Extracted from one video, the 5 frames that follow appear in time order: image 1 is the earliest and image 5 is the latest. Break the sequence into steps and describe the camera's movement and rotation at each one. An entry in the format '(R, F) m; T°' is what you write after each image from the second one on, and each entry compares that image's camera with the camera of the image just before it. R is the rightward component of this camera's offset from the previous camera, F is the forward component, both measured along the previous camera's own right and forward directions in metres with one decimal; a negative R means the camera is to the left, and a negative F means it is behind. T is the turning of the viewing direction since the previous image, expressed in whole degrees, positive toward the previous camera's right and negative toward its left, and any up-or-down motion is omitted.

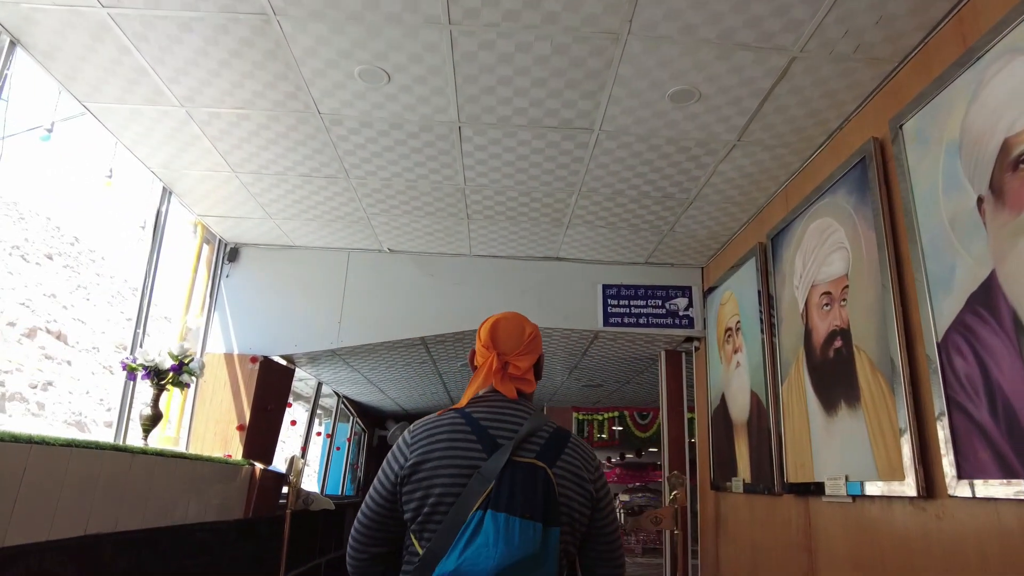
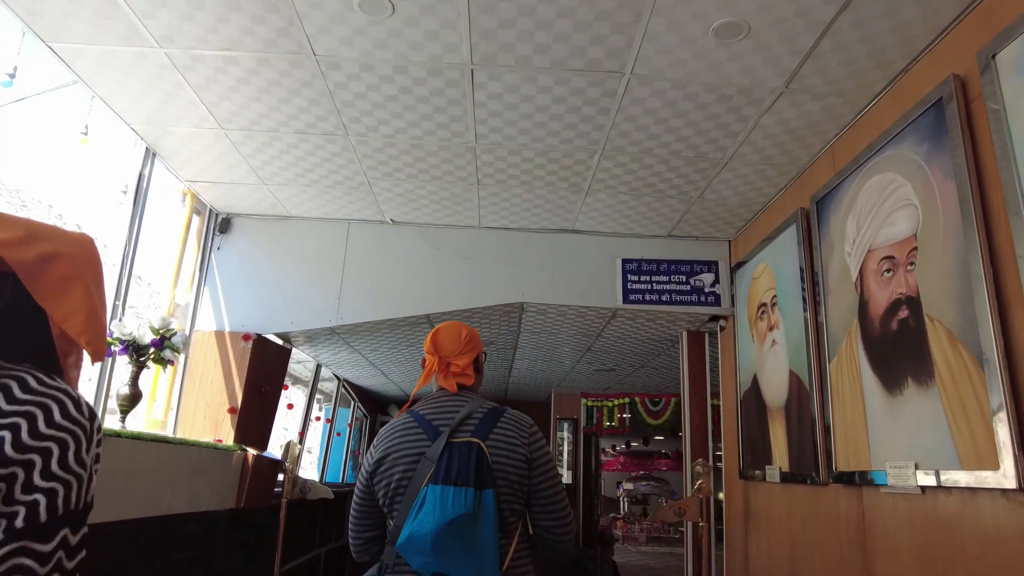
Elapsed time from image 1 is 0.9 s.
(-0.1, +0.3) m; 0°
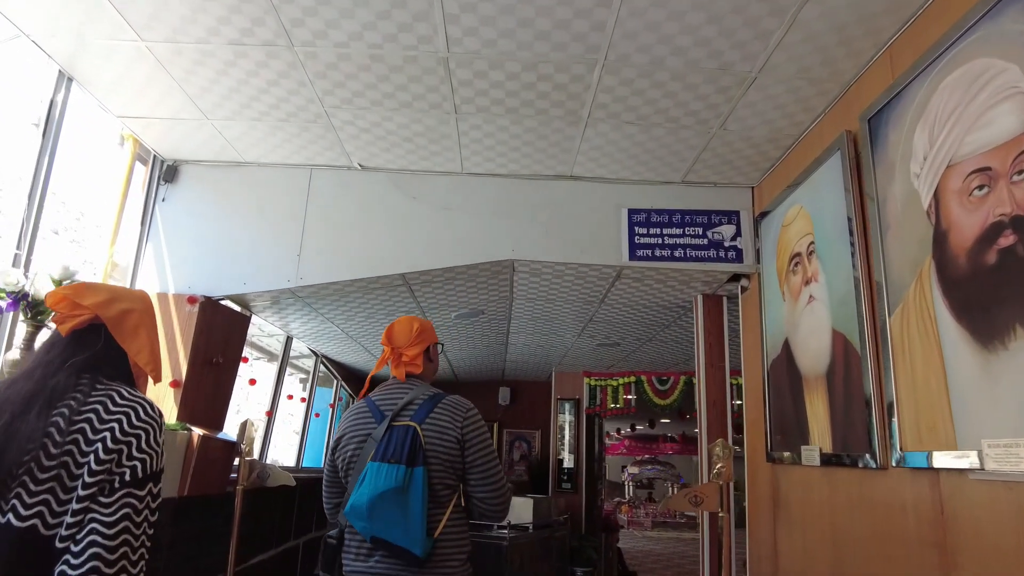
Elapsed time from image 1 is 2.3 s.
(+0.1, +0.5) m; 0°
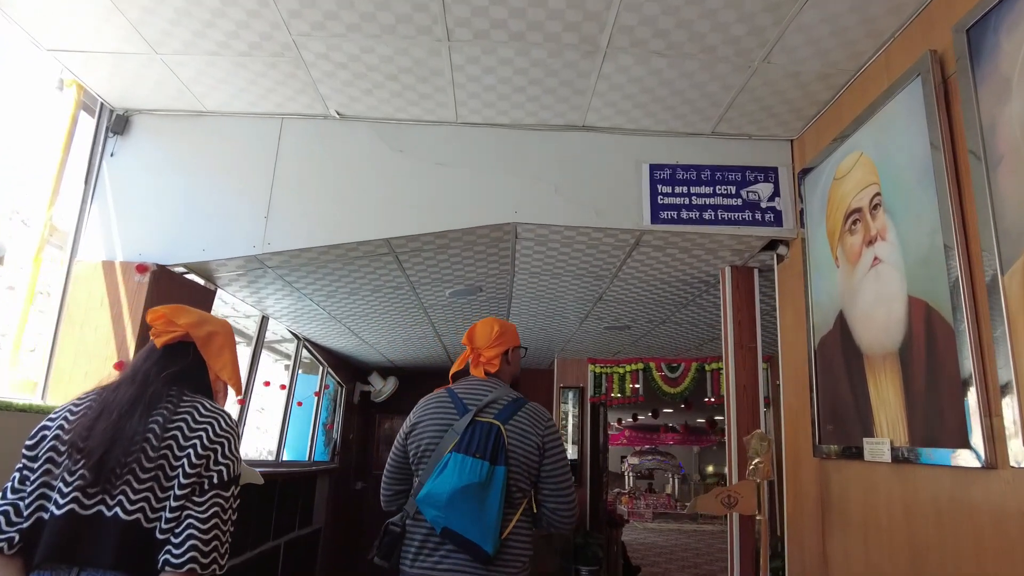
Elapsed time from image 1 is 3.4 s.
(0.0, +0.5) m; 0°
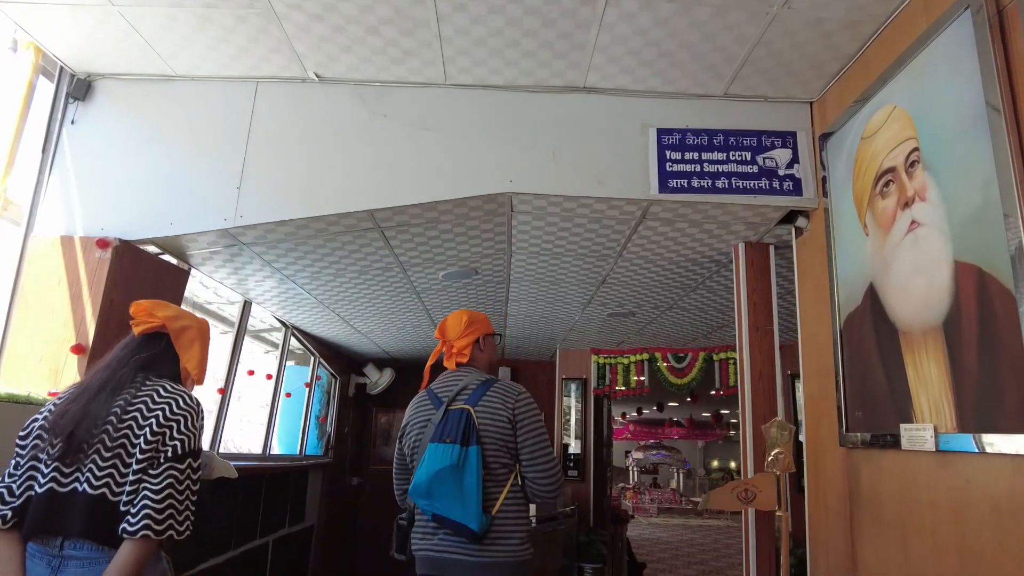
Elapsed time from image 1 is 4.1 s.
(0.0, +0.3) m; 0°
